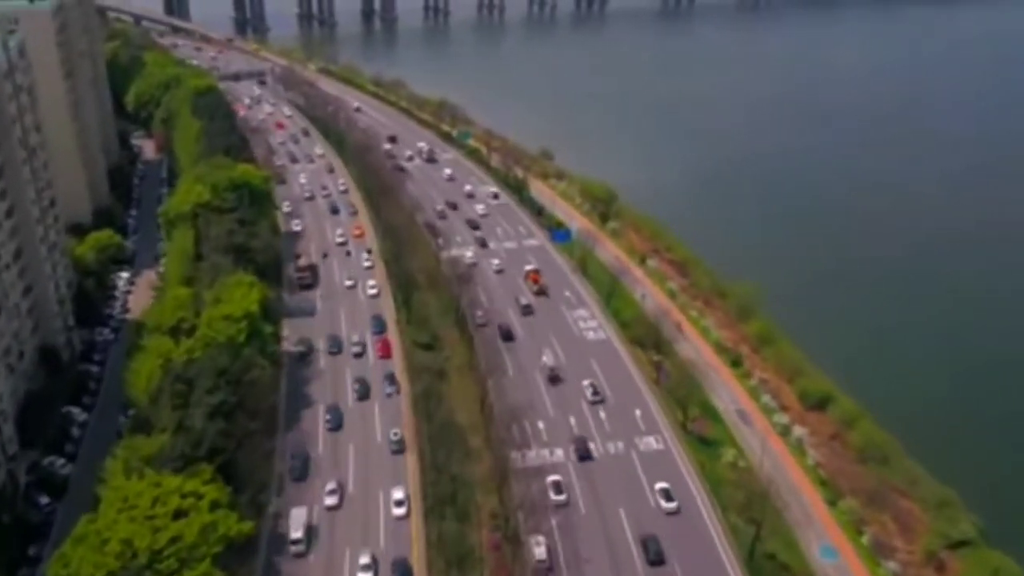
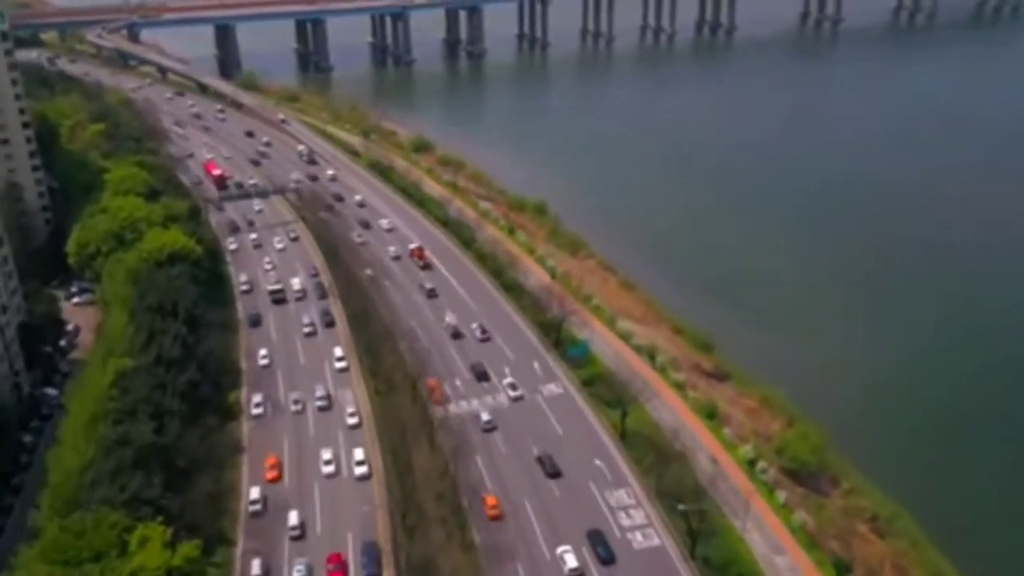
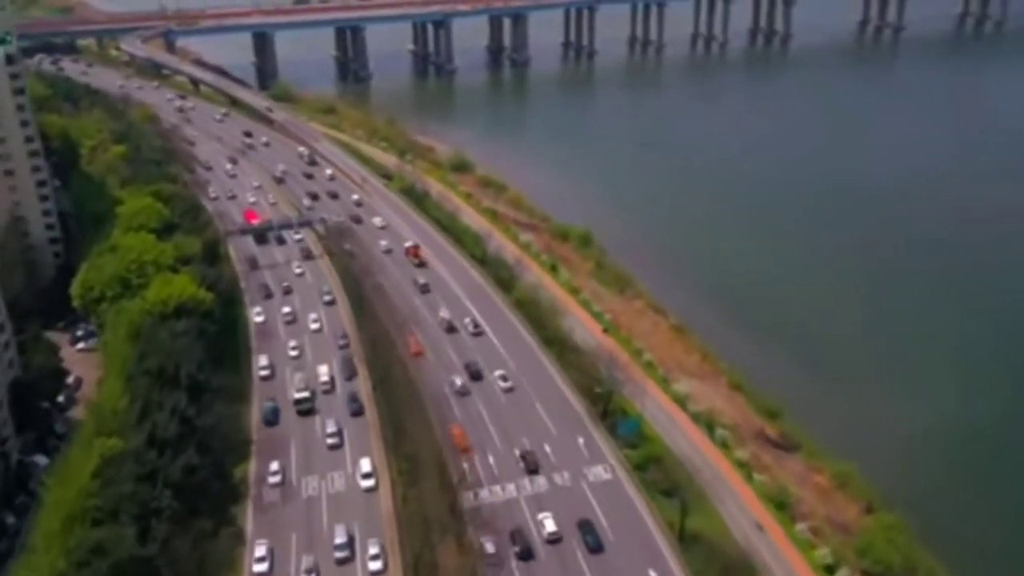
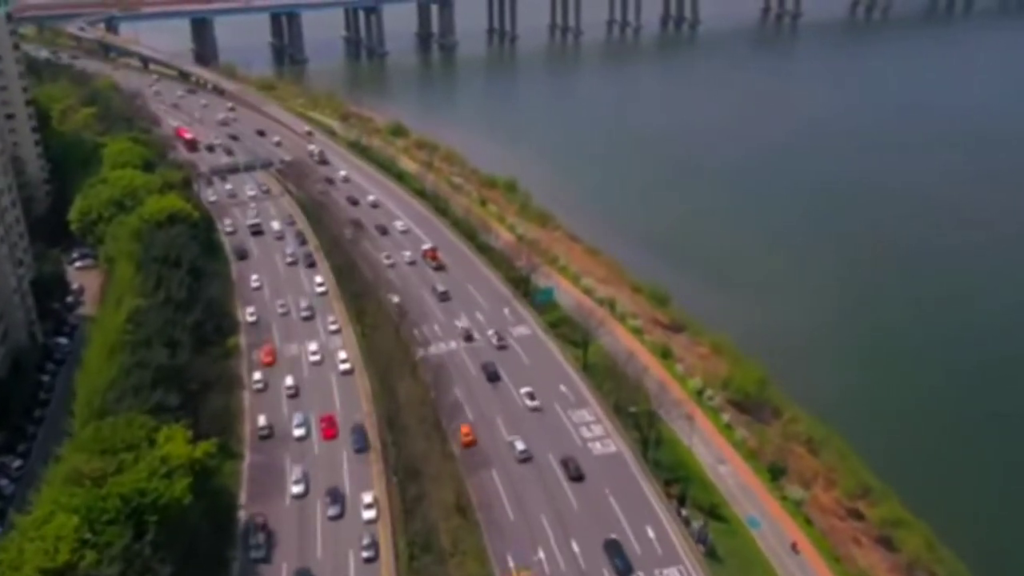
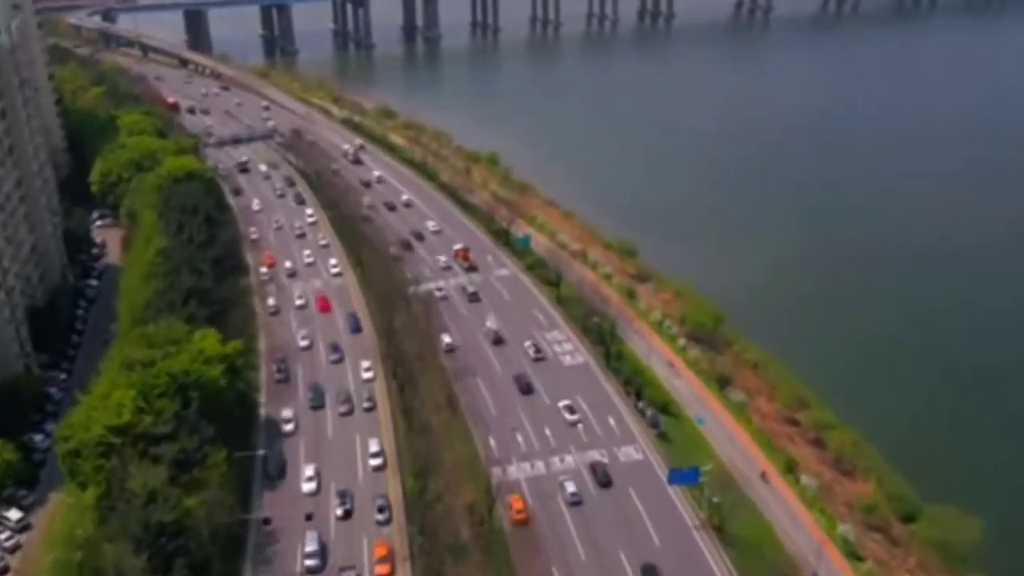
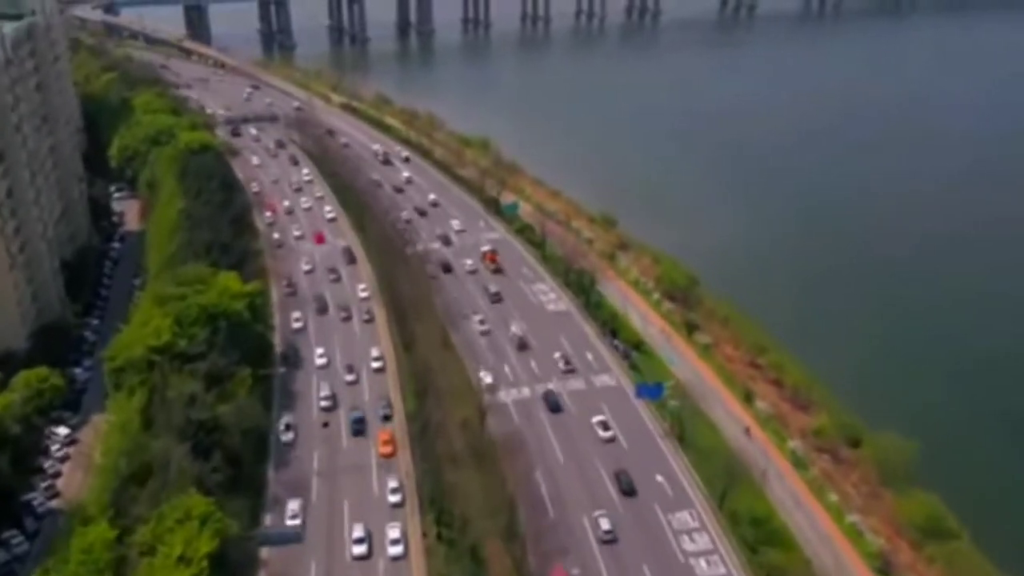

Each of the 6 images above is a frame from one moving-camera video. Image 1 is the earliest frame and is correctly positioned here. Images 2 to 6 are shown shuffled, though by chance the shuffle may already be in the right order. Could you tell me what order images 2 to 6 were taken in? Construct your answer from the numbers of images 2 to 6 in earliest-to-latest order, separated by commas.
6, 5, 4, 2, 3
